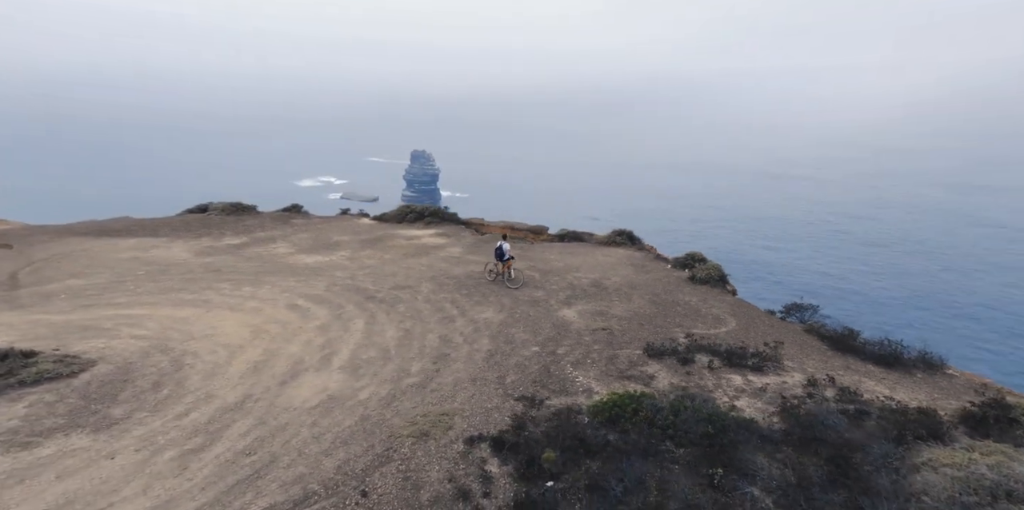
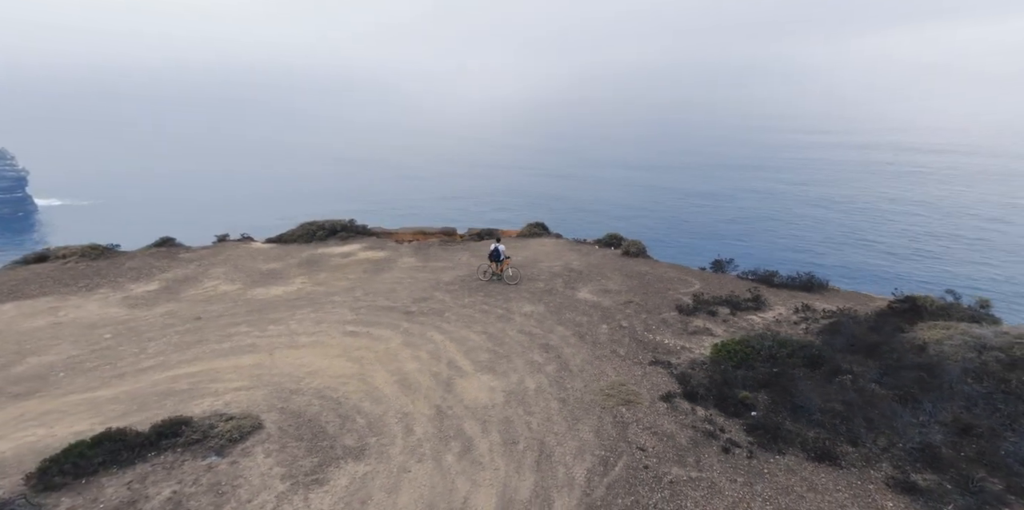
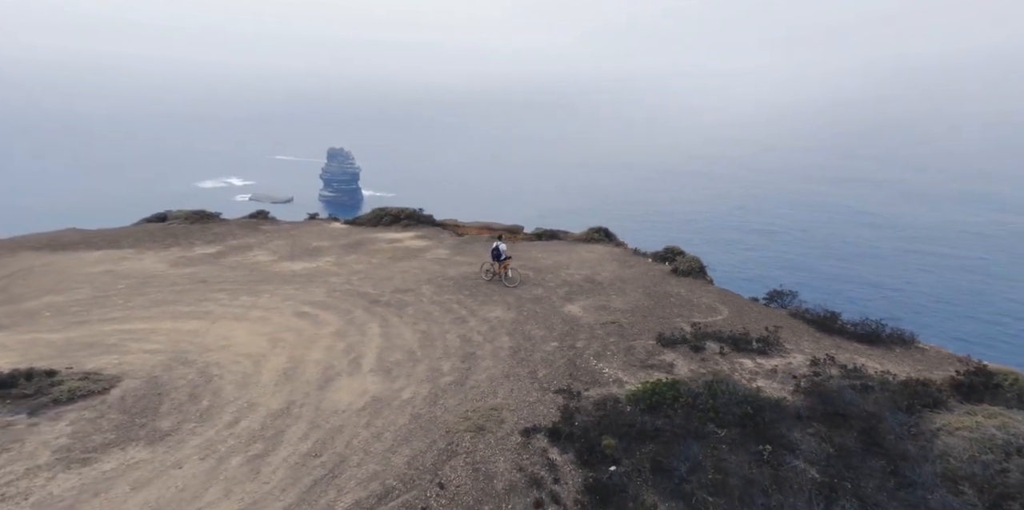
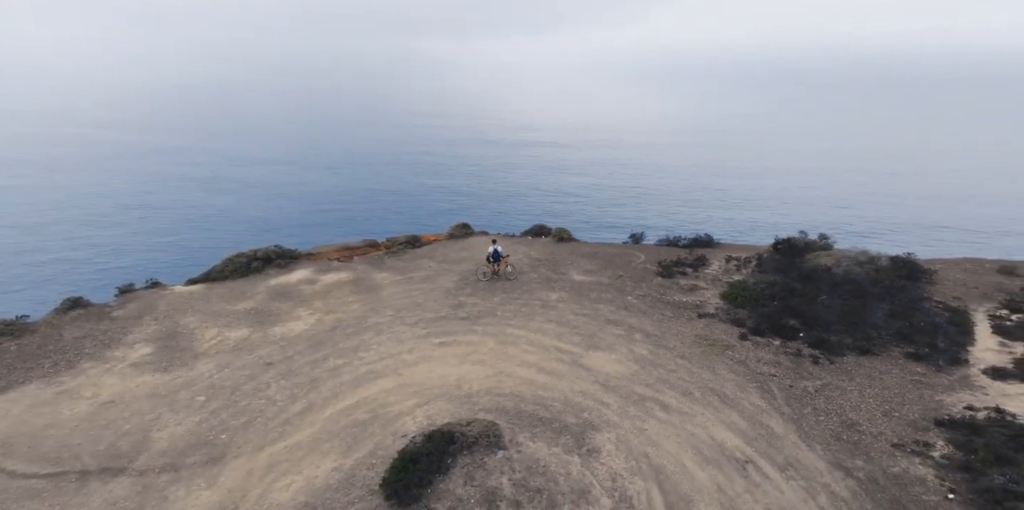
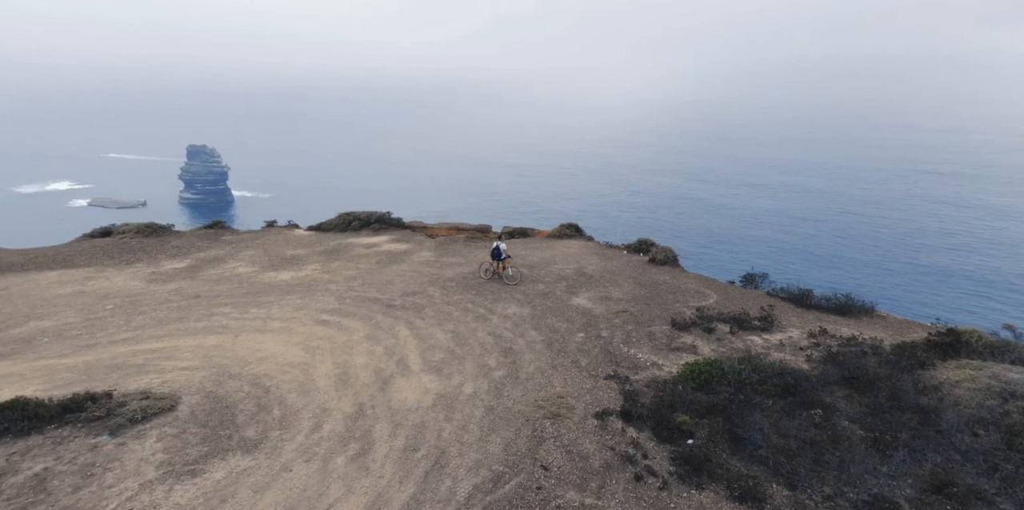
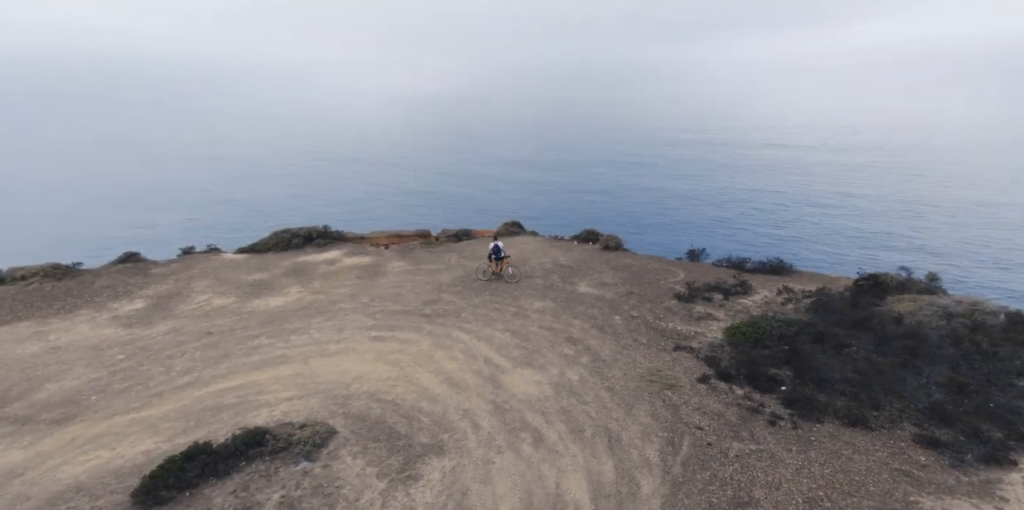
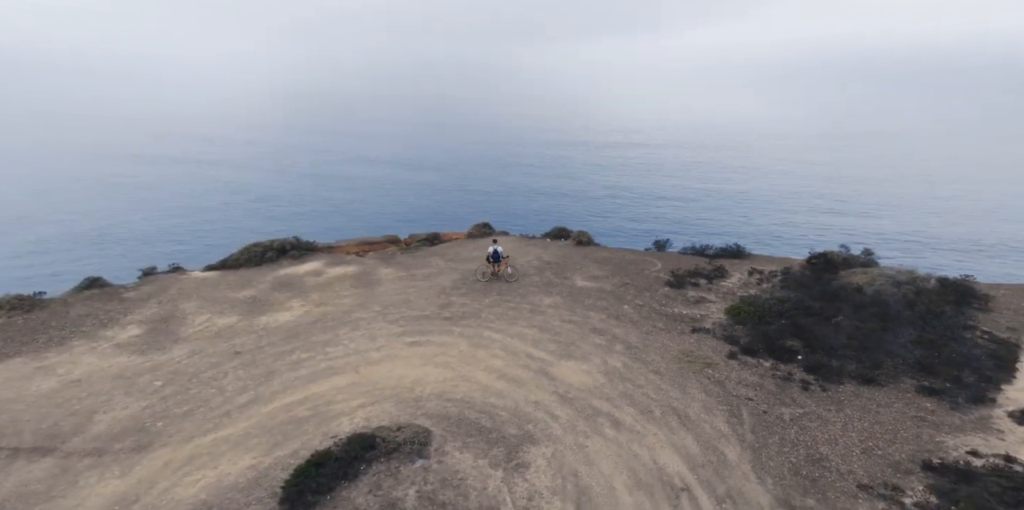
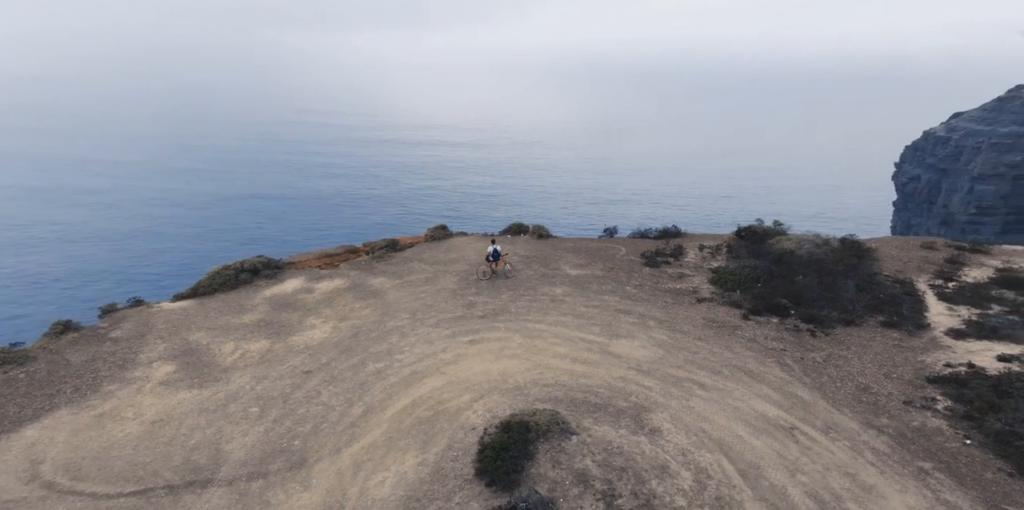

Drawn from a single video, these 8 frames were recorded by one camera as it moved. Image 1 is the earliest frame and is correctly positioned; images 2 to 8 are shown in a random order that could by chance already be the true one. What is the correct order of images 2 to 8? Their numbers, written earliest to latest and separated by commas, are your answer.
3, 5, 2, 6, 7, 4, 8
